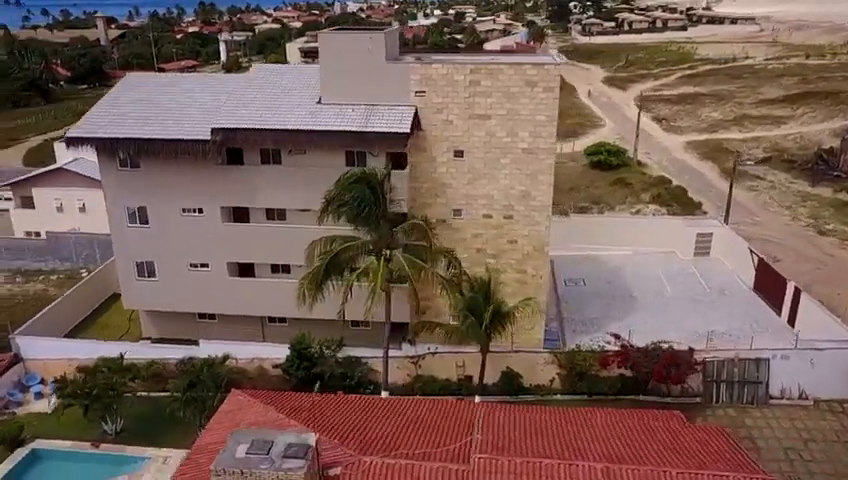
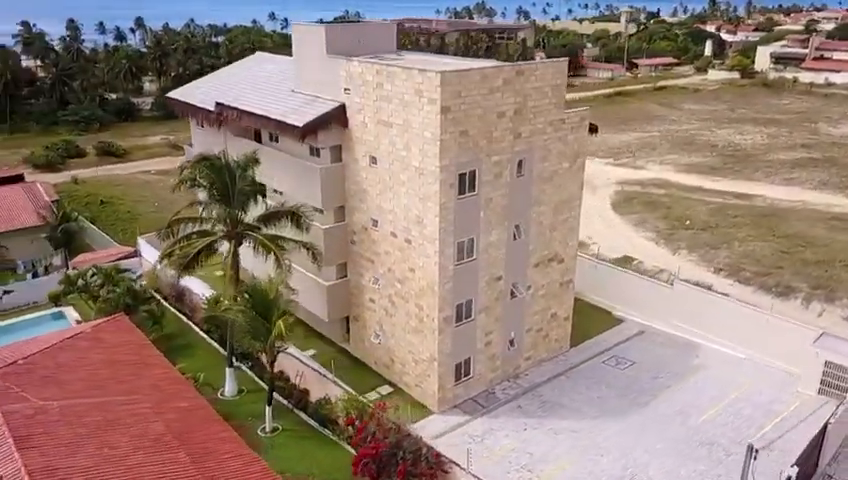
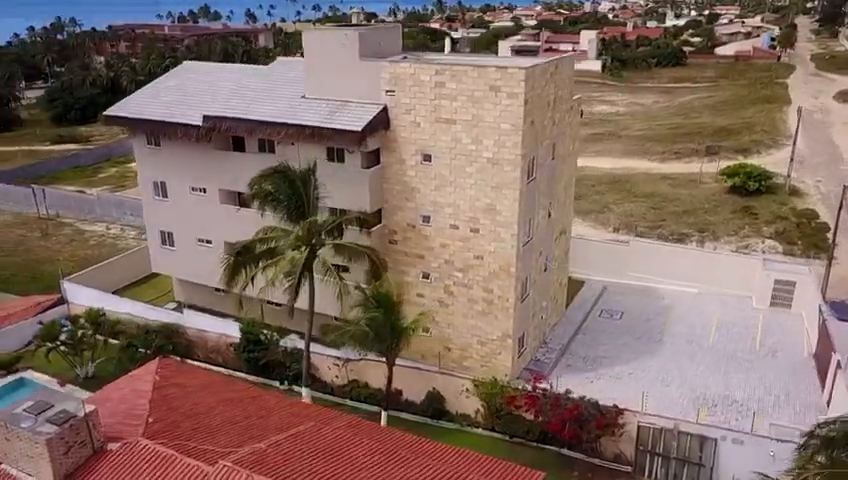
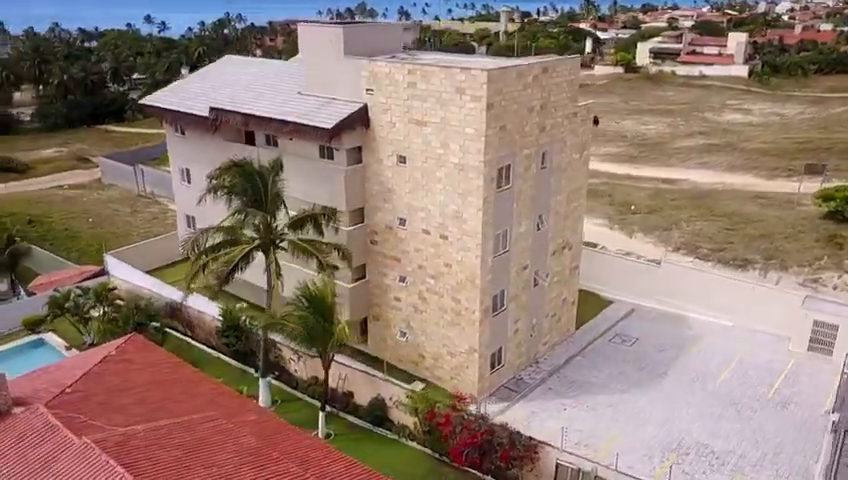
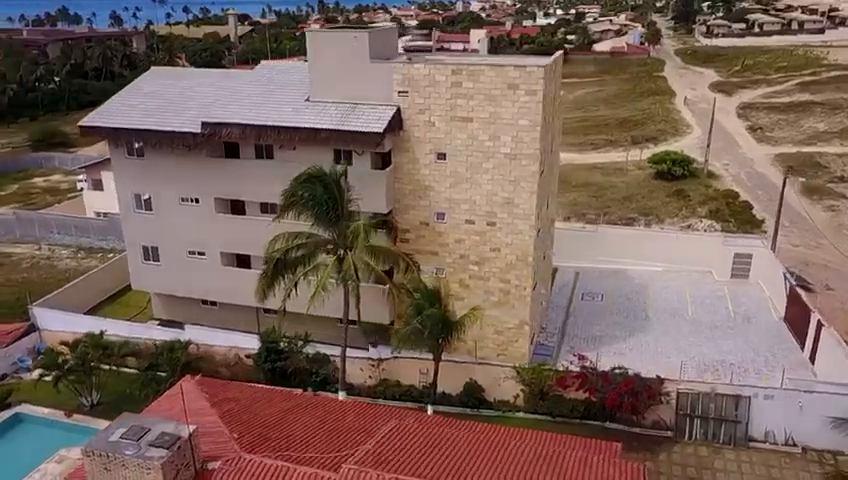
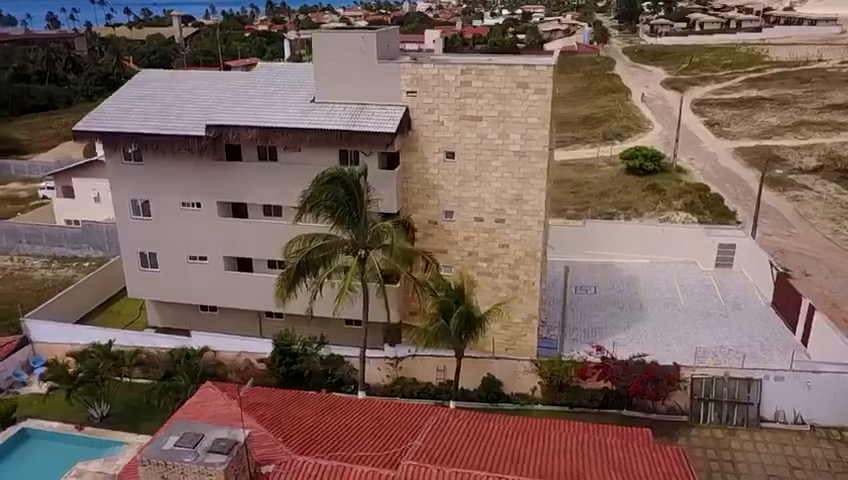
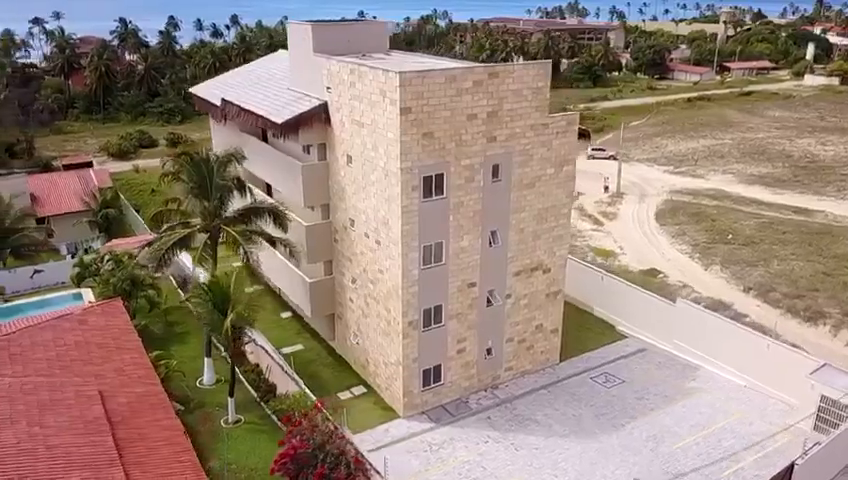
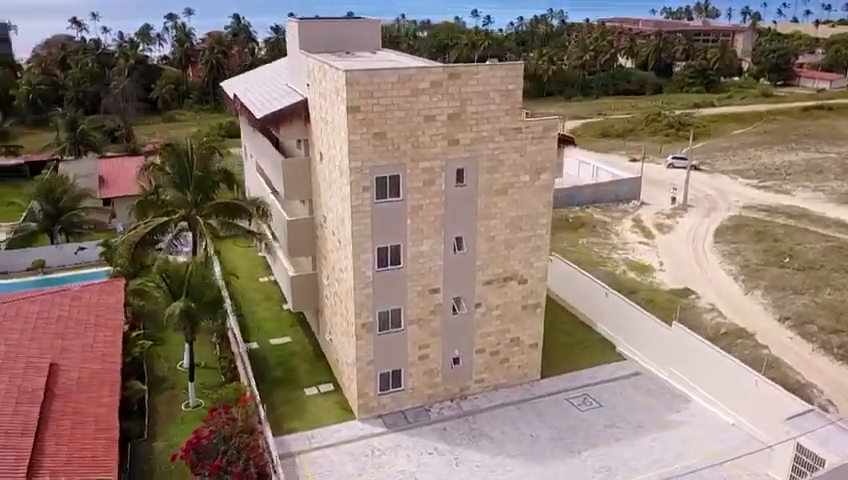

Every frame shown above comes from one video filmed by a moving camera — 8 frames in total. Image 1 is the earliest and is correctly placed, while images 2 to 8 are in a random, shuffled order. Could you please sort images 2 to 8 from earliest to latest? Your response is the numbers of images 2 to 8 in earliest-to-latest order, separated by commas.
6, 5, 3, 4, 2, 7, 8
